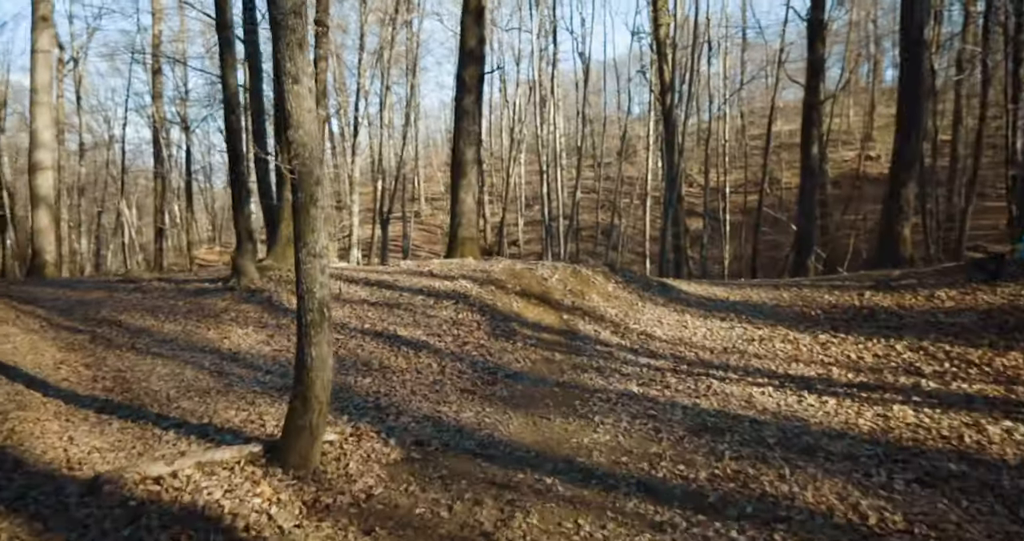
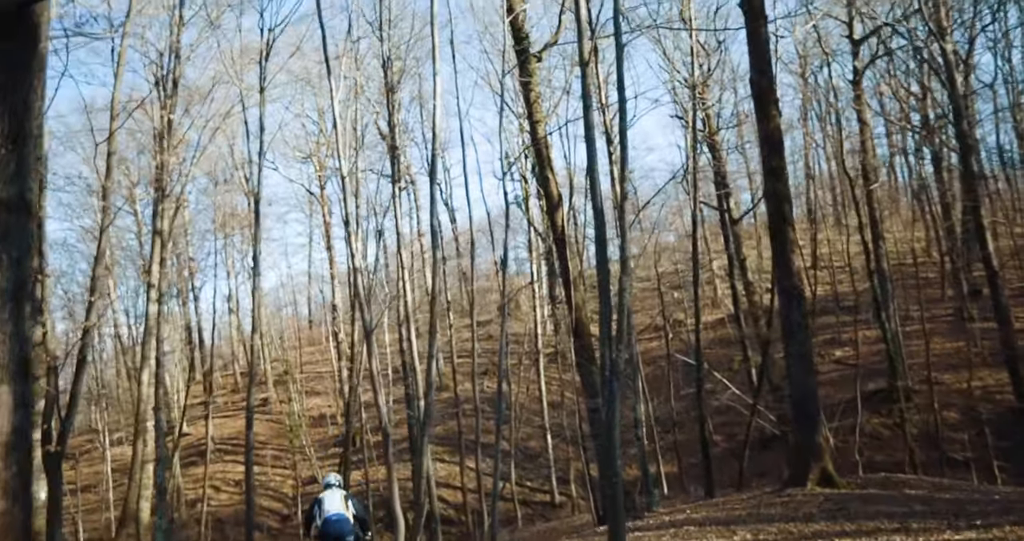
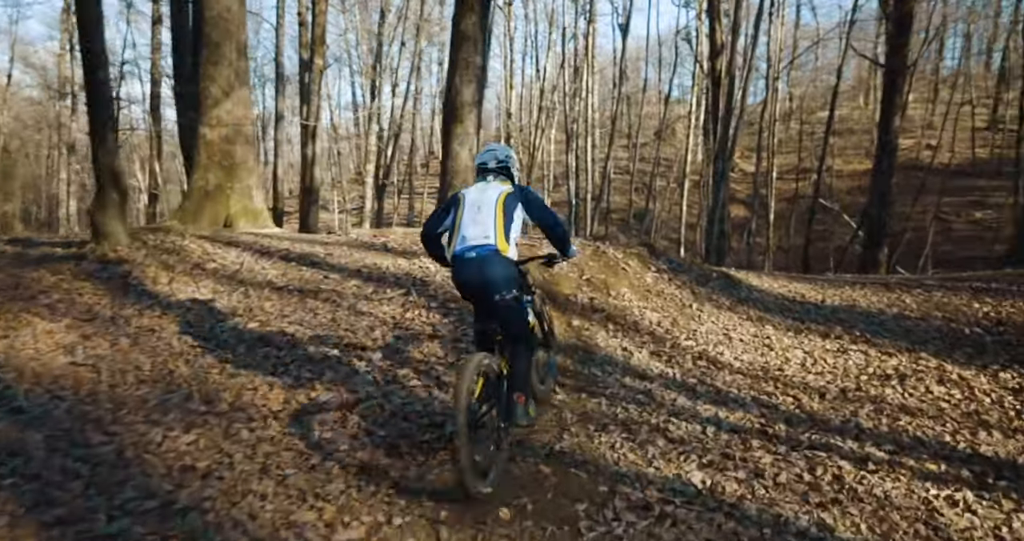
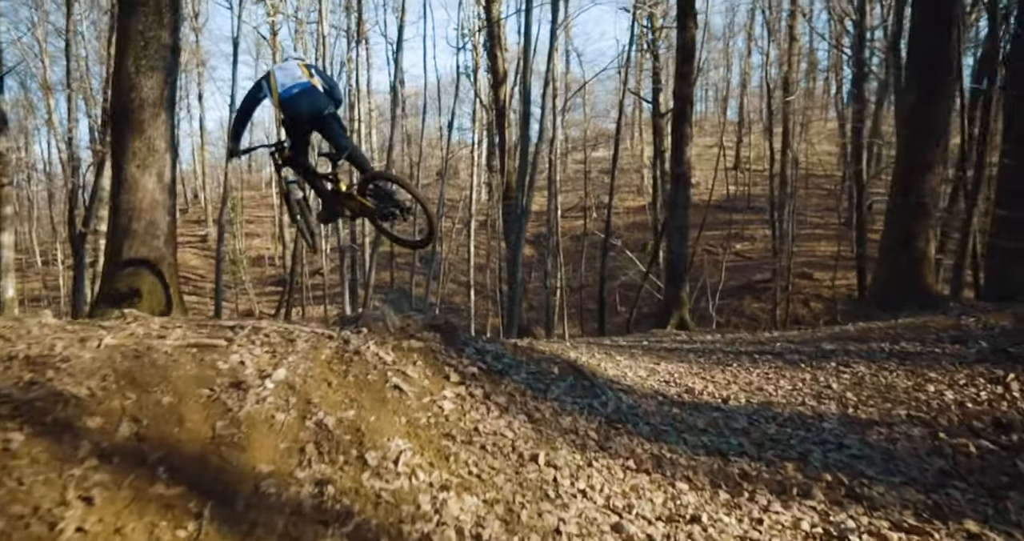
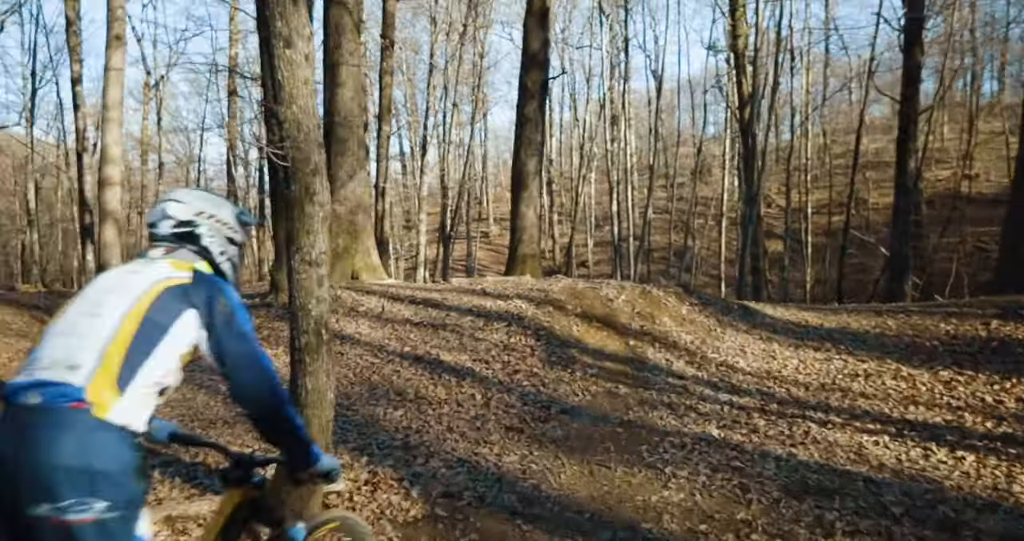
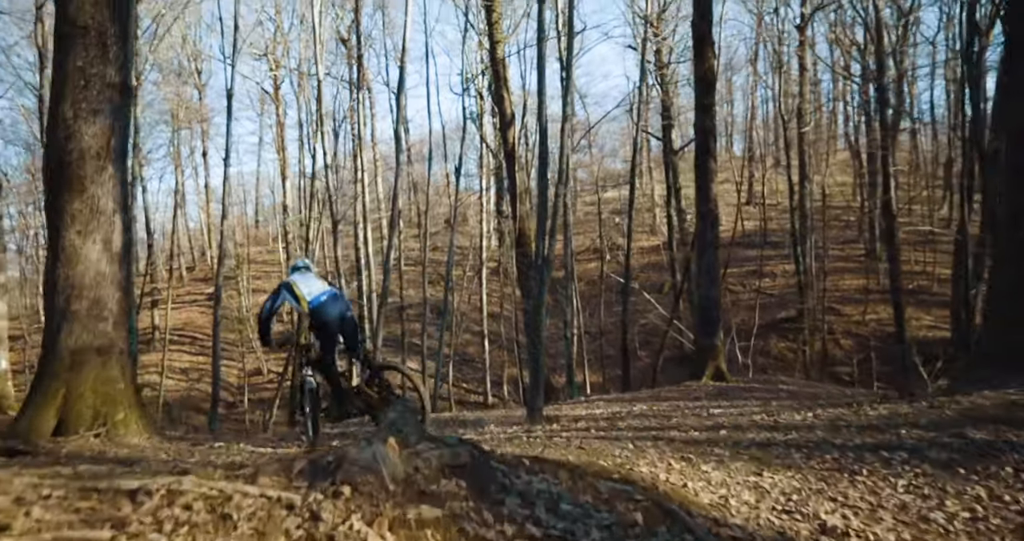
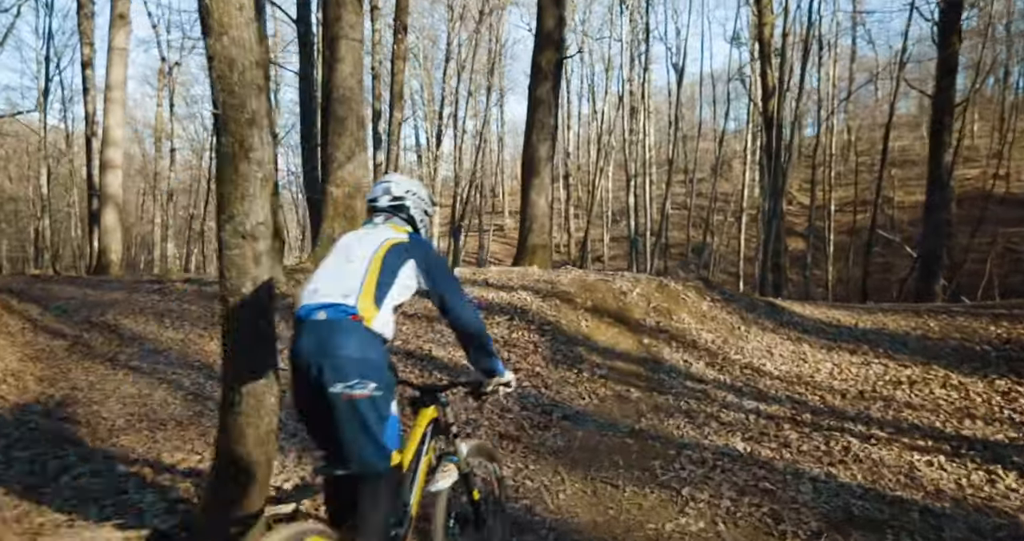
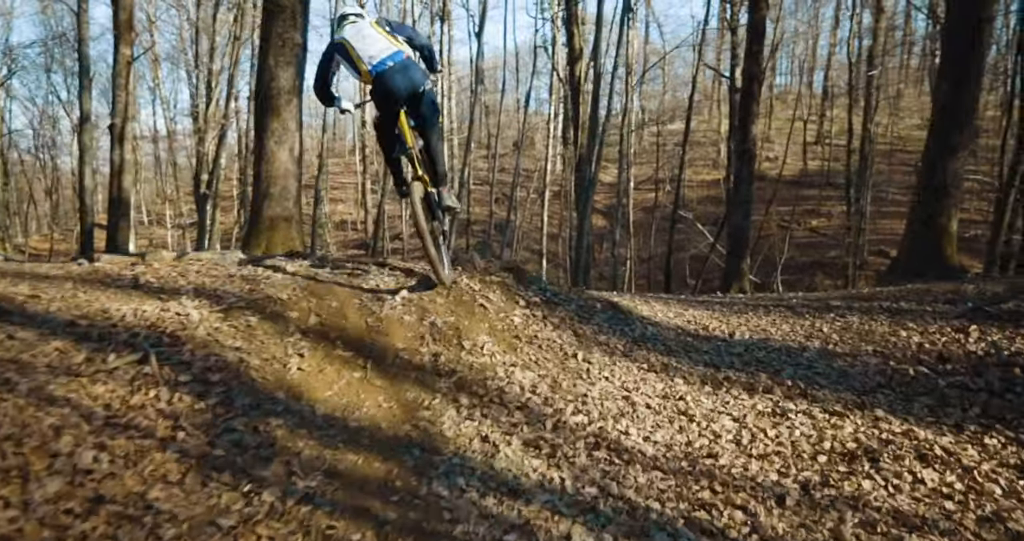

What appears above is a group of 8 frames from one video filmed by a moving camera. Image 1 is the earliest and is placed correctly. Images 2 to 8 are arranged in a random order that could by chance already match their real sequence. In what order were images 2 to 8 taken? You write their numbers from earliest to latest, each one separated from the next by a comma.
5, 7, 3, 8, 4, 6, 2
